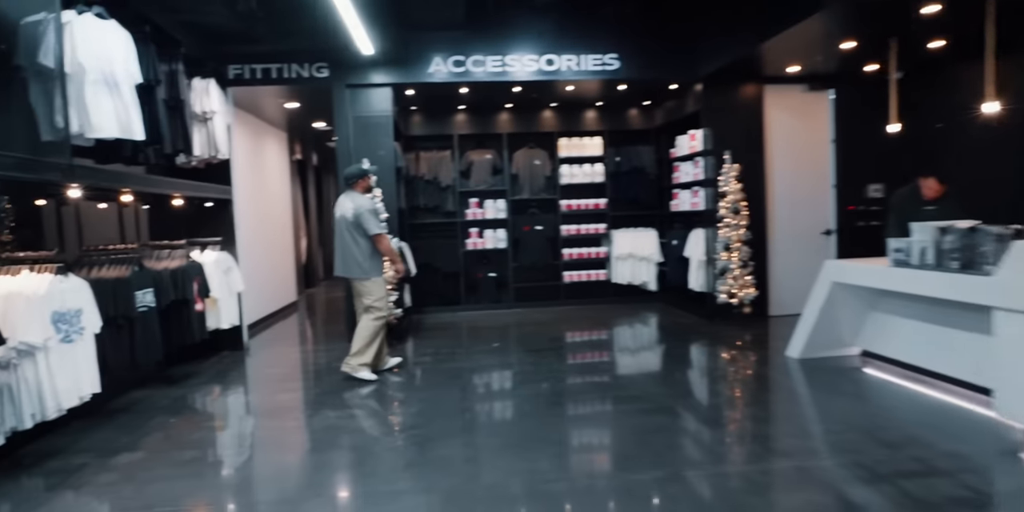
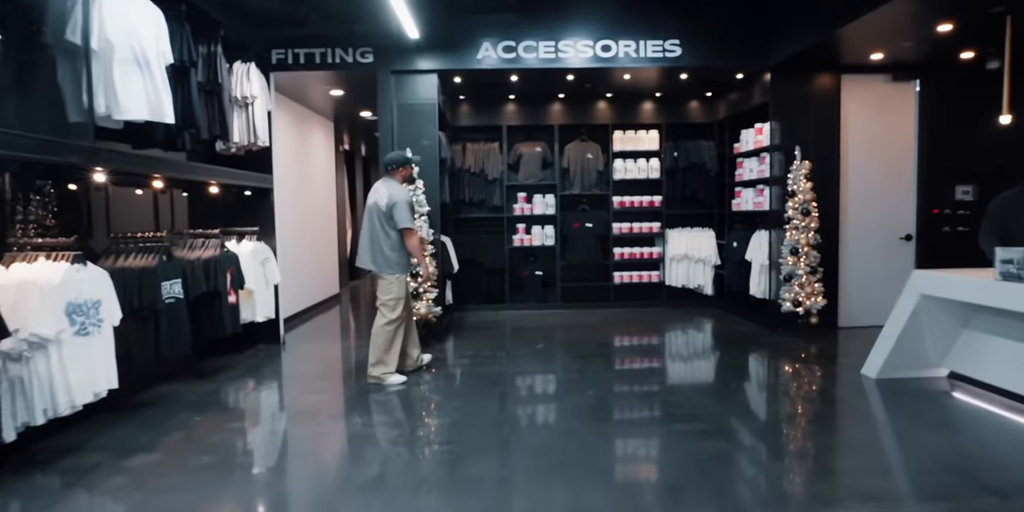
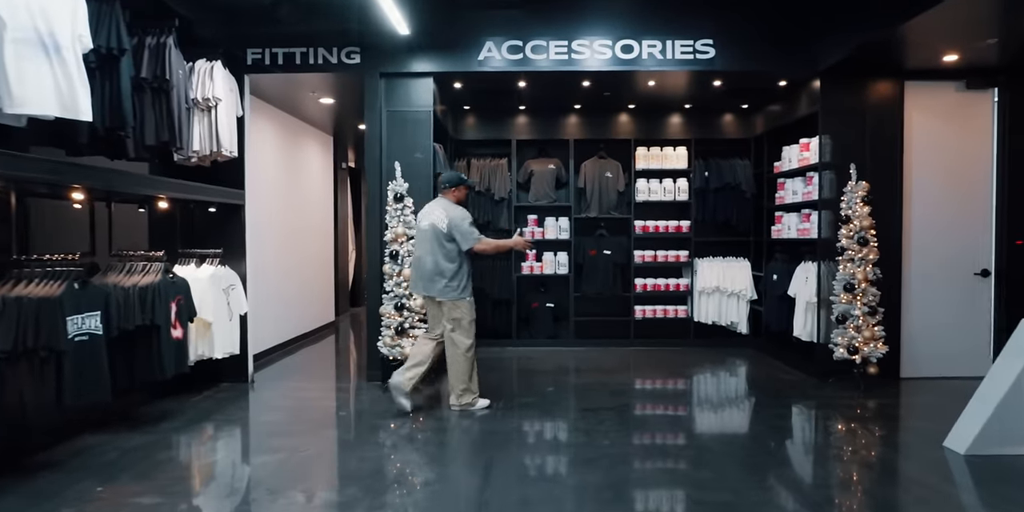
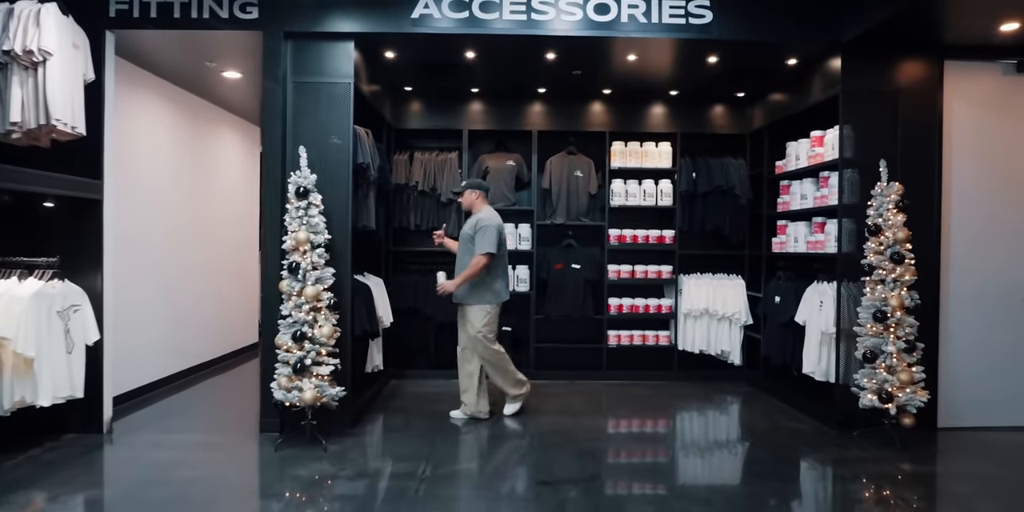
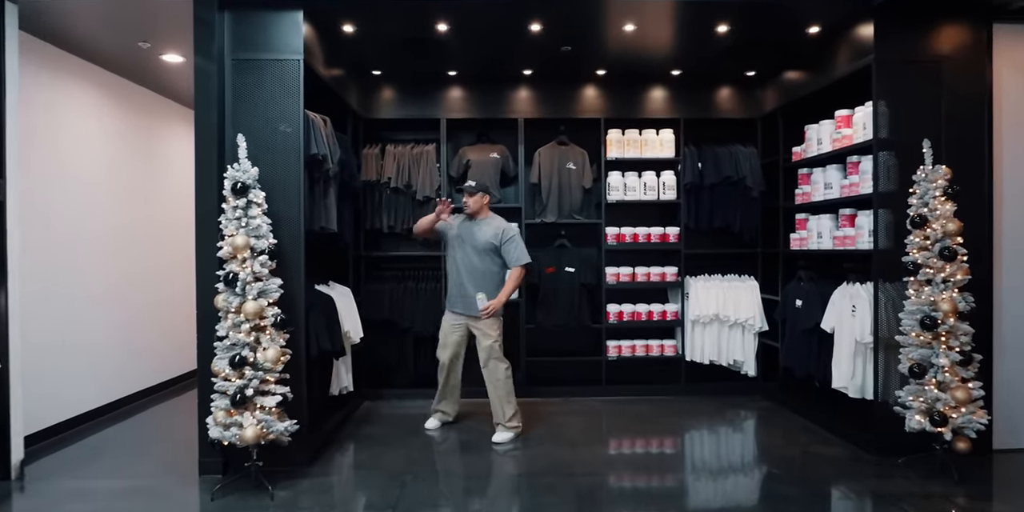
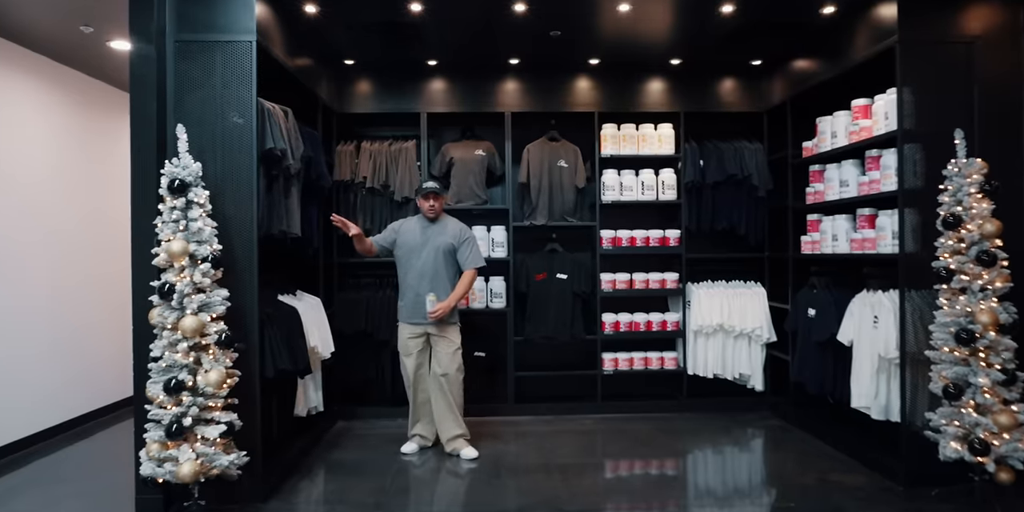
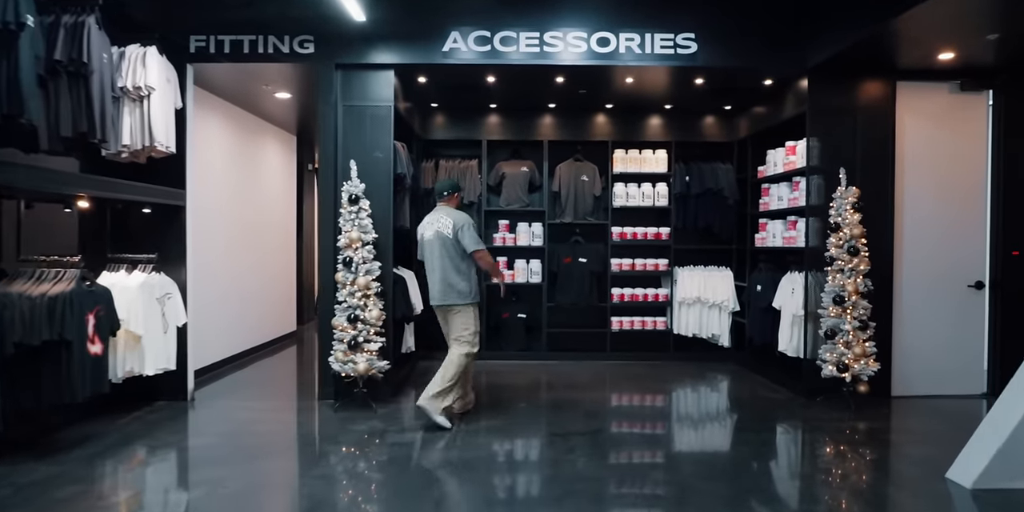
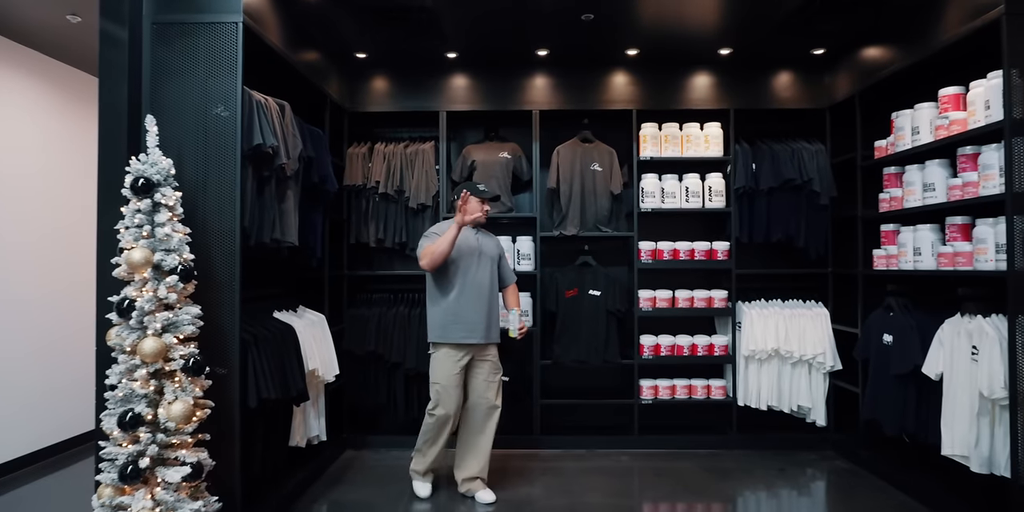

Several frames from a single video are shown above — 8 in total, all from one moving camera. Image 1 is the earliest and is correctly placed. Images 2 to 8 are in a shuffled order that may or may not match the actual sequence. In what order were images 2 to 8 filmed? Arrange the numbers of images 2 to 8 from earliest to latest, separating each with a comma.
2, 3, 7, 4, 5, 6, 8
